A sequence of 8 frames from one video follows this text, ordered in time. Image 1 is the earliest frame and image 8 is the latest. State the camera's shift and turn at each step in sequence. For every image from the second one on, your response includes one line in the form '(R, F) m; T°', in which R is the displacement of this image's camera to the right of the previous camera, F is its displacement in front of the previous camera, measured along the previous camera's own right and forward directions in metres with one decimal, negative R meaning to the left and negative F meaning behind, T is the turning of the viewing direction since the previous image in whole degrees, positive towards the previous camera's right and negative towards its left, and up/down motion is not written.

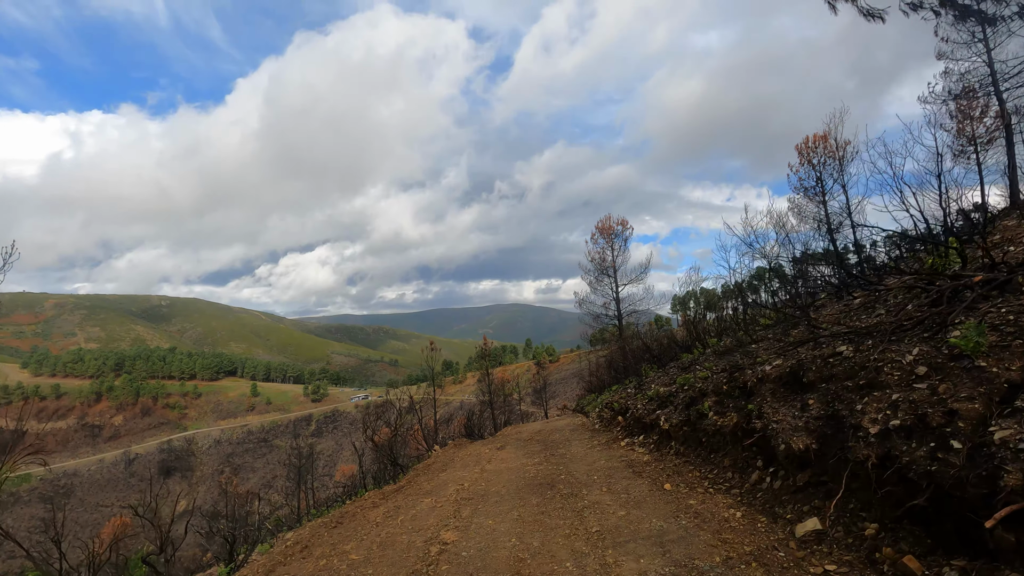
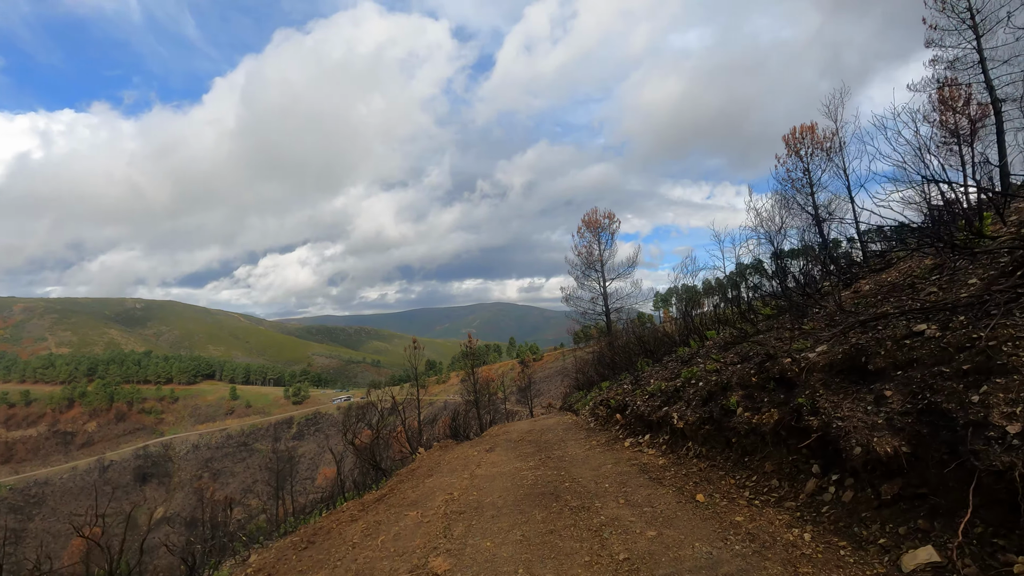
(-0.2, +0.8) m; +2°
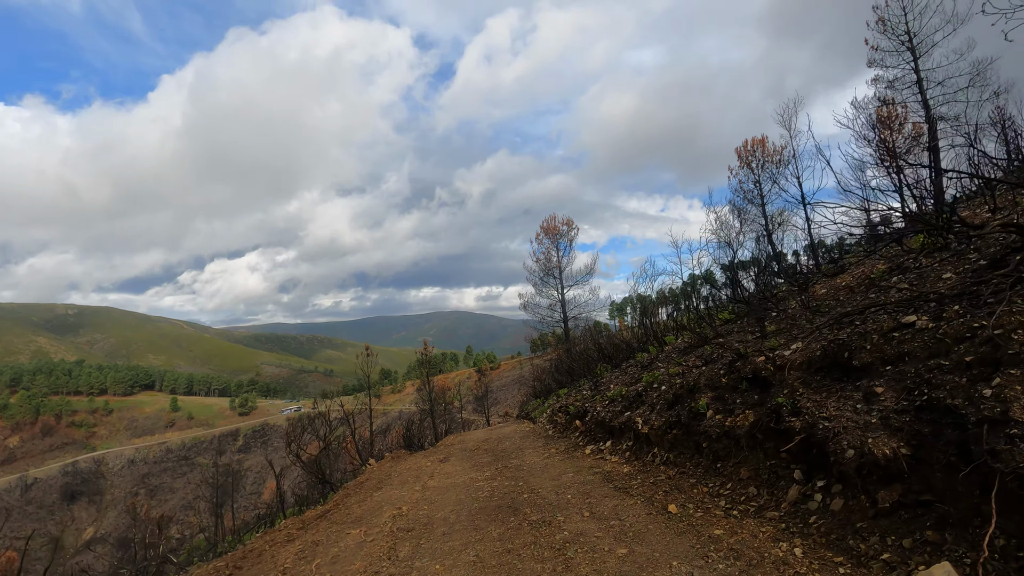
(0.0, +0.5) m; +5°
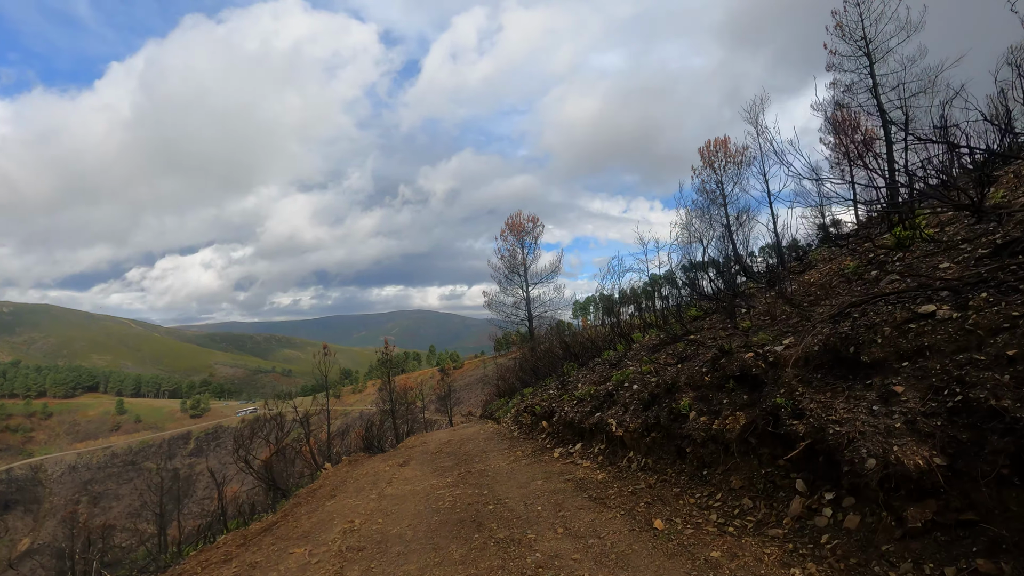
(0.0, +0.5) m; +5°
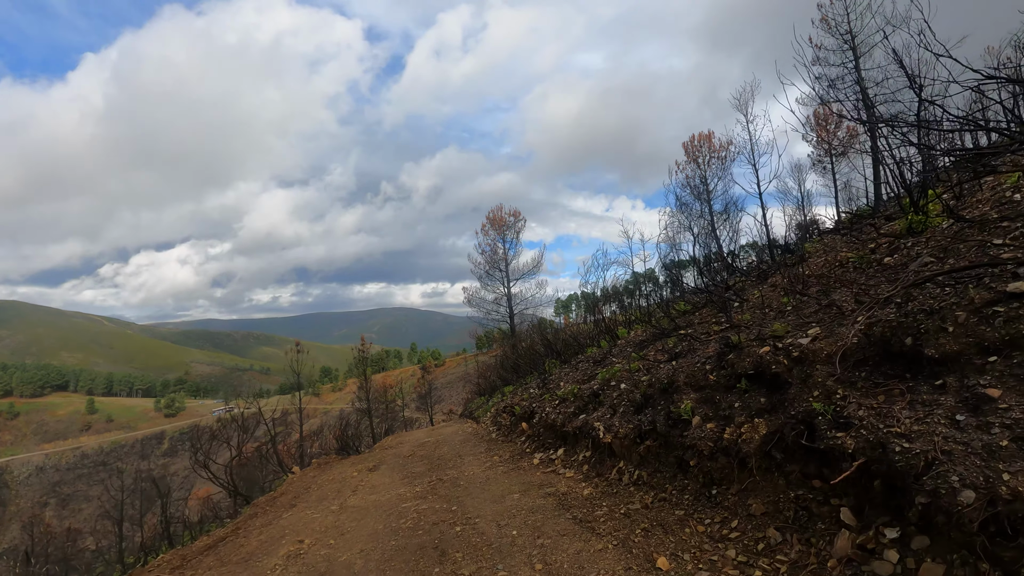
(+0.1, +0.7) m; +2°
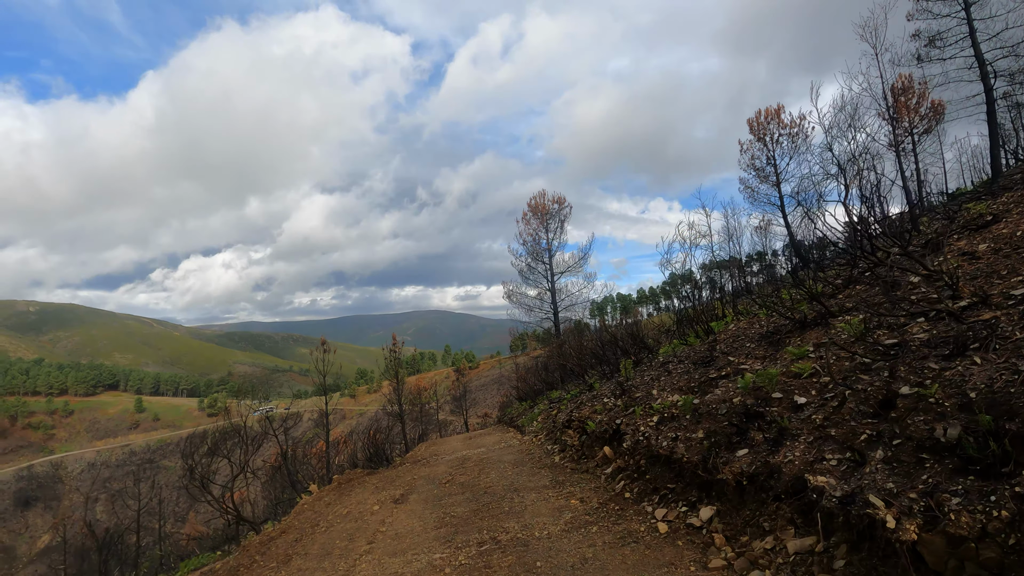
(-0.6, +2.4) m; -4°
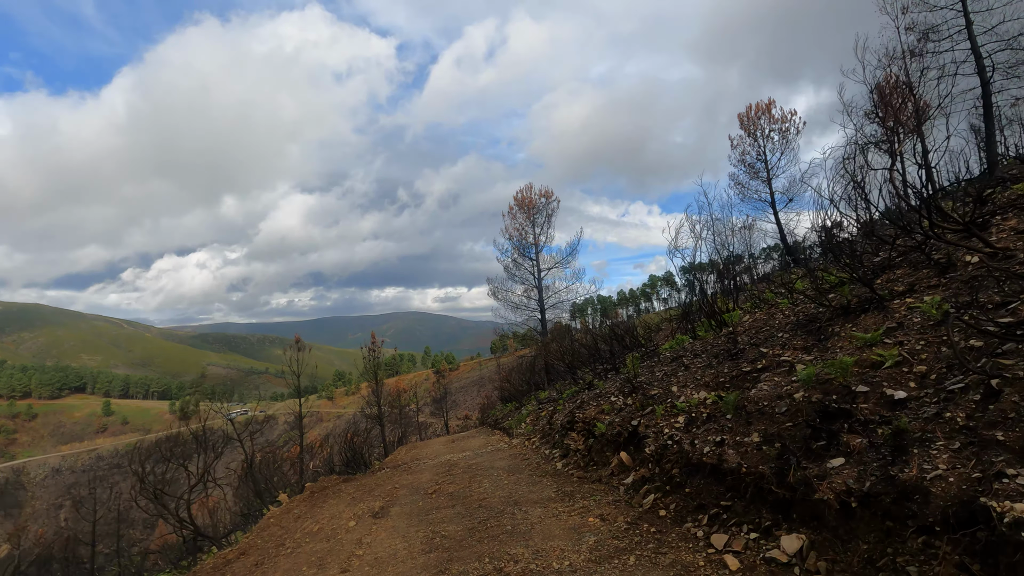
(-0.3, +0.9) m; +3°
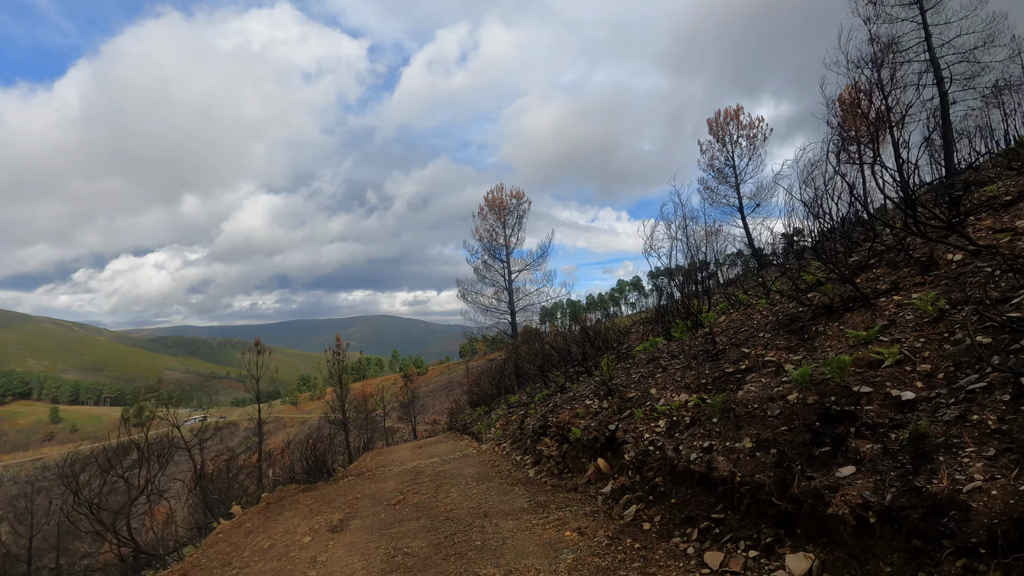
(0.0, +0.4) m; +4°
